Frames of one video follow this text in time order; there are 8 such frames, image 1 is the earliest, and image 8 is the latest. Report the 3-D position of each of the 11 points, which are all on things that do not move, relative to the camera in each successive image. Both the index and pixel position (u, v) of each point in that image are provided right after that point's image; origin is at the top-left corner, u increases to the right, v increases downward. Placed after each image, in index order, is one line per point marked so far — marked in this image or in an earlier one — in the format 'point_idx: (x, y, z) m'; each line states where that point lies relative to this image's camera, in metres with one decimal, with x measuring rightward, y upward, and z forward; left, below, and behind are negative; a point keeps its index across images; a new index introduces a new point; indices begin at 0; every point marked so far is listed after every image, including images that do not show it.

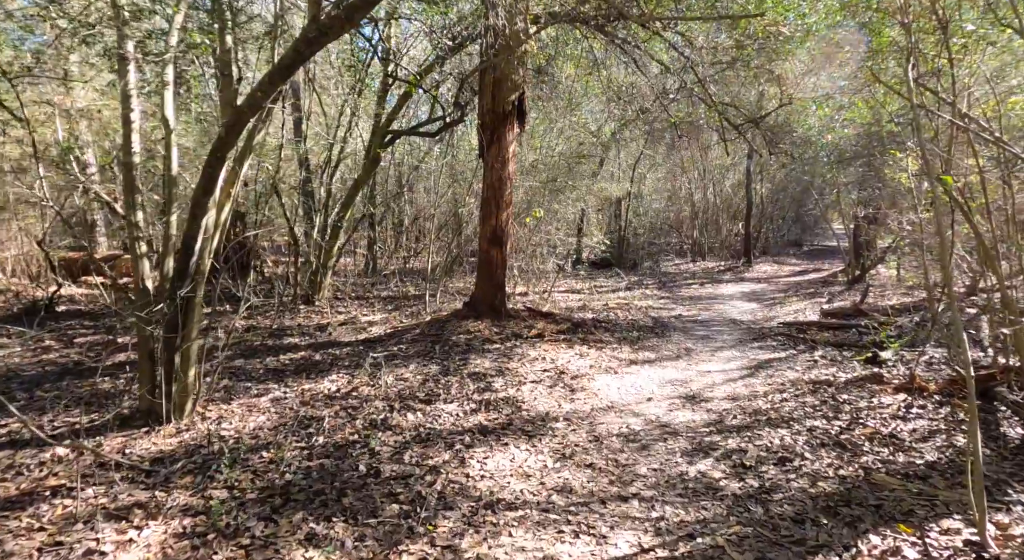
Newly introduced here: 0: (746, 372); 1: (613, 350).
0: (+2.4, -0.9, +6.8) m
1: (+1.1, -0.8, +7.6) m
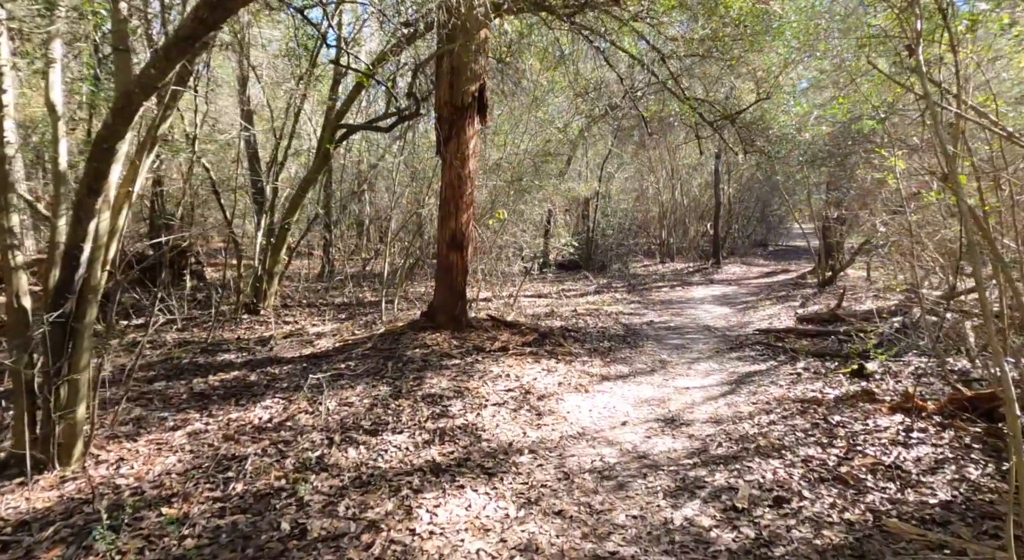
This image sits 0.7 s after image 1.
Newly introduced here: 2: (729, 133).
0: (+2.0, -1.0, +6.3) m
1: (+0.7, -0.9, +7.0) m
2: (+3.0, +2.0, +9.3) m
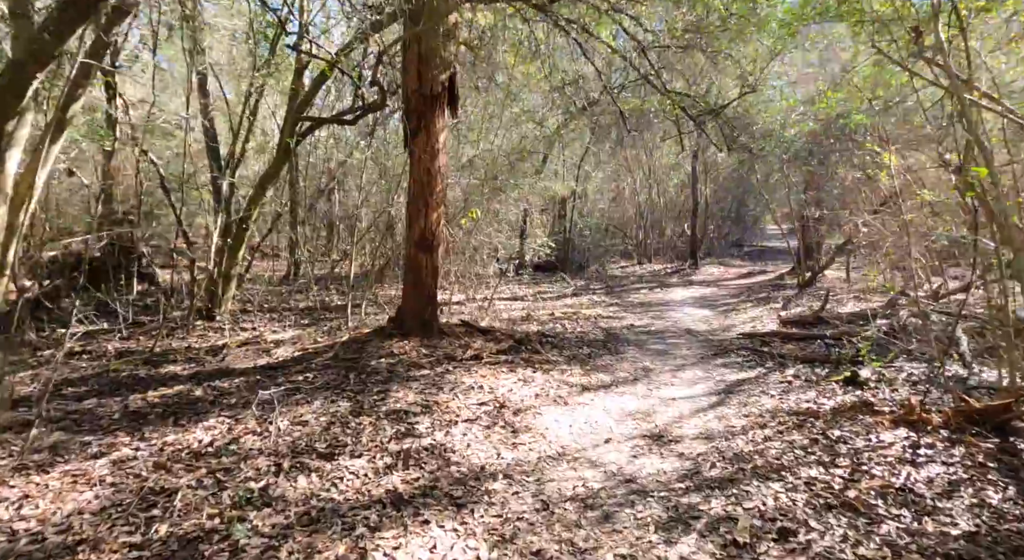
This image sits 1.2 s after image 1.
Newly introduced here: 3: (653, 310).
0: (+1.8, -1.0, +5.9) m
1: (+0.5, -0.9, +6.6) m
2: (+2.6, +2.0, +8.9) m
3: (+2.5, -0.5, +11.7) m
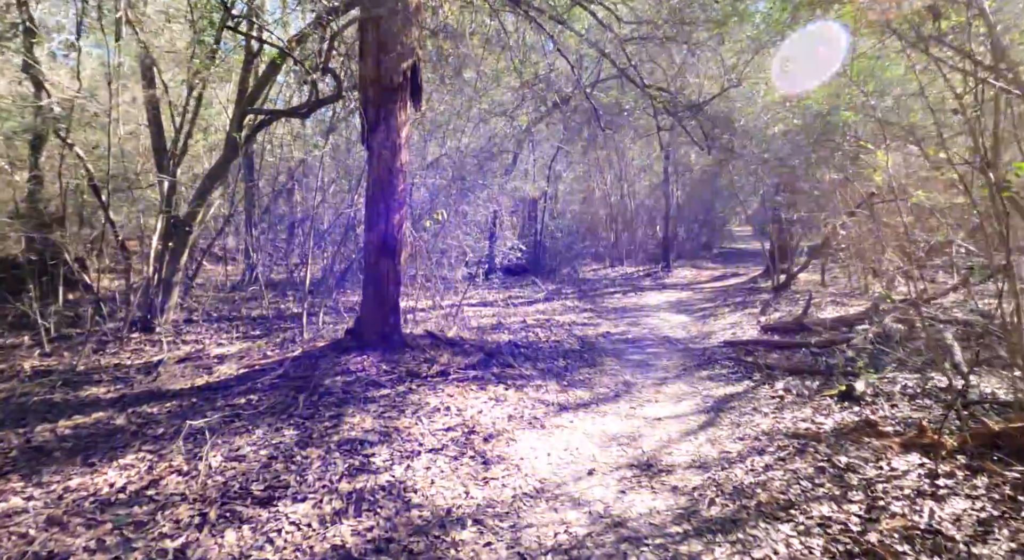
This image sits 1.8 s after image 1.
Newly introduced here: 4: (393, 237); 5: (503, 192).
0: (+1.5, -1.1, +5.4) m
1: (+0.2, -1.0, +6.0) m
2: (+2.3, +1.9, +8.4) m
3: (+1.9, -0.6, +11.3) m
4: (-1.1, +0.4, +6.3) m
5: (-0.2, +1.7, +13.0) m
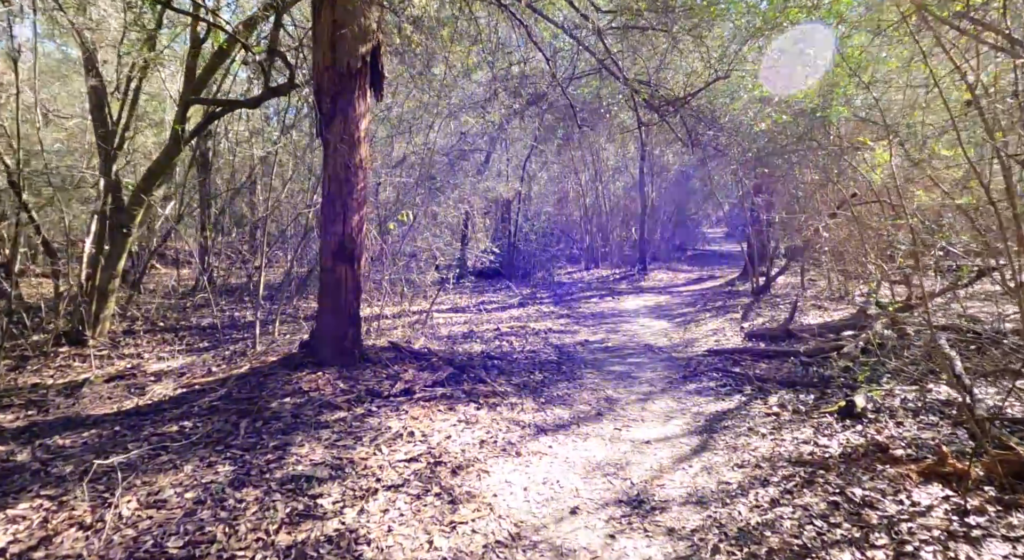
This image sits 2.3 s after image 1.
0: (+1.3, -1.2, +4.8) m
1: (0.0, -1.0, +5.4) m
2: (+1.9, +1.9, +8.0) m
3: (+1.5, -0.7, +10.8) m
4: (-1.3, +0.3, +5.7) m
5: (-0.7, +1.6, +12.4) m
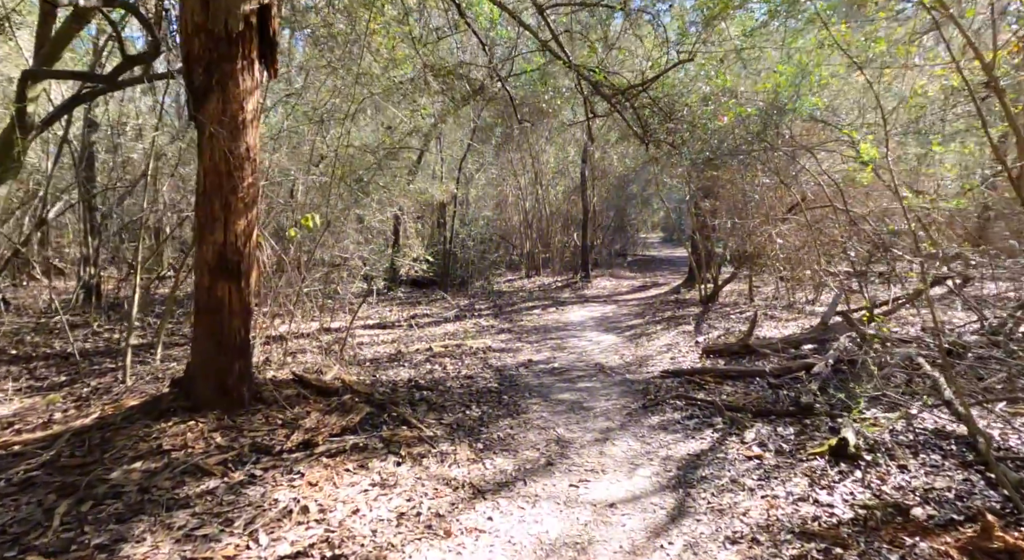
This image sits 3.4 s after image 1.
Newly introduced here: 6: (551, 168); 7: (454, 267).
0: (+0.9, -1.3, +3.9) m
1: (-0.5, -1.2, +4.4) m
2: (+1.2, +1.7, +7.1) m
3: (+0.6, -0.8, +9.8) m
4: (-1.8, +0.2, +4.5) m
5: (-1.8, +1.4, +11.3) m
6: (+1.1, +3.1, +18.8) m
7: (-1.3, +0.3, +15.2) m
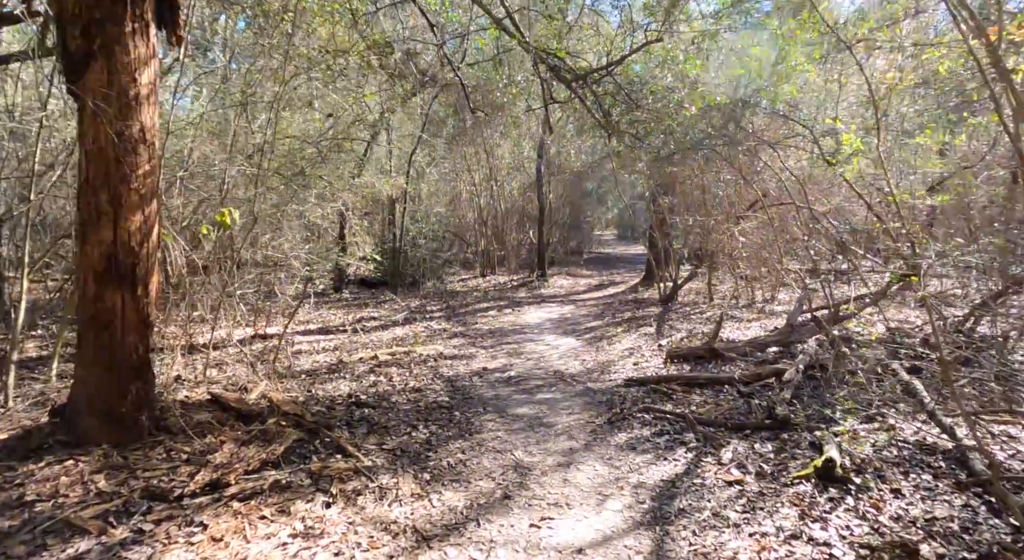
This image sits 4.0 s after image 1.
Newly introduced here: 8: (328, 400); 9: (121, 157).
0: (+0.7, -1.3, +3.3) m
1: (-0.7, -1.2, +3.7) m
2: (+0.7, +1.7, +6.5) m
3: (-0.1, -0.8, +9.2) m
4: (-2.1, +0.2, +3.7) m
5: (-2.5, +1.4, +10.5) m
6: (-0.2, +3.2, +18.2) m
7: (-2.3, +0.3, +14.5) m
8: (-1.5, -1.0, +5.5) m
9: (-2.1, +0.7, +3.6) m
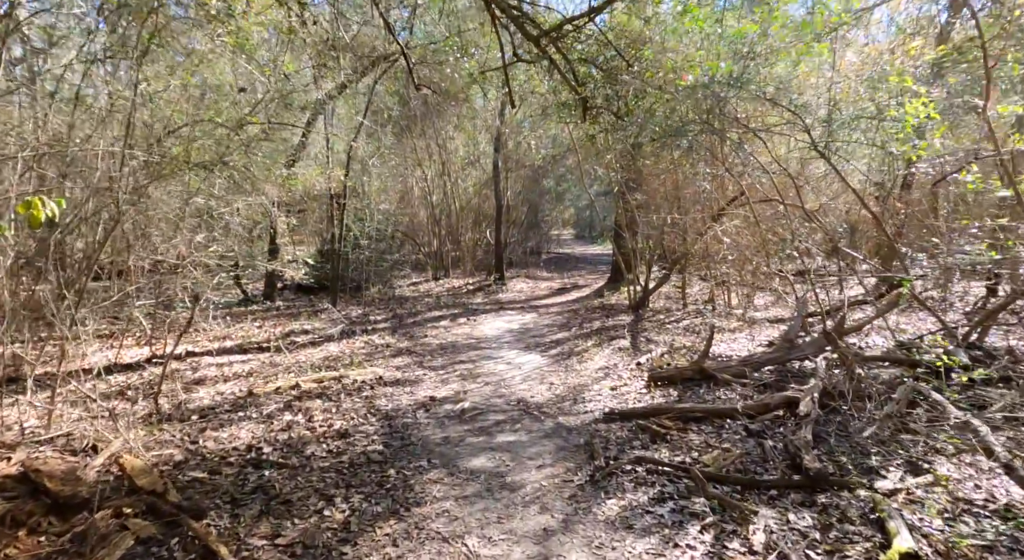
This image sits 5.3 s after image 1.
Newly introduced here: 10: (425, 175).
0: (+0.5, -1.4, +2.0) m
1: (-0.9, -1.3, +2.3) m
2: (+0.4, +1.6, +5.2) m
3: (-0.6, -0.9, +7.9) m
4: (-2.3, +0.1, +2.2) m
5: (-3.2, +1.3, +9.0) m
6: (-1.3, +3.1, +16.8) m
7: (-3.2, +0.2, +13.0) m
8: (-1.8, -1.1, +4.1) m
9: (-2.3, +0.6, +2.2) m
10: (-2.0, +2.4, +15.7) m
